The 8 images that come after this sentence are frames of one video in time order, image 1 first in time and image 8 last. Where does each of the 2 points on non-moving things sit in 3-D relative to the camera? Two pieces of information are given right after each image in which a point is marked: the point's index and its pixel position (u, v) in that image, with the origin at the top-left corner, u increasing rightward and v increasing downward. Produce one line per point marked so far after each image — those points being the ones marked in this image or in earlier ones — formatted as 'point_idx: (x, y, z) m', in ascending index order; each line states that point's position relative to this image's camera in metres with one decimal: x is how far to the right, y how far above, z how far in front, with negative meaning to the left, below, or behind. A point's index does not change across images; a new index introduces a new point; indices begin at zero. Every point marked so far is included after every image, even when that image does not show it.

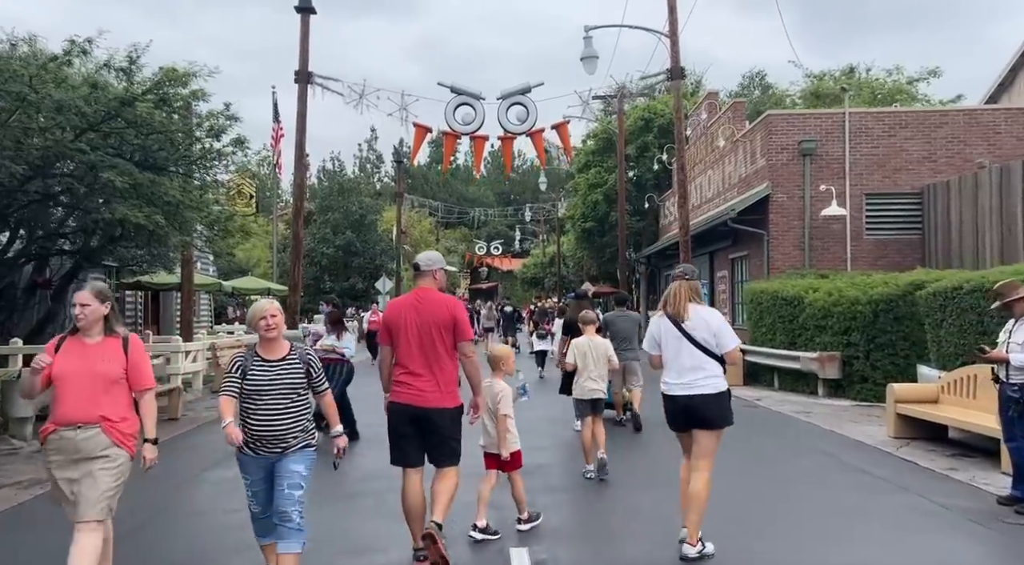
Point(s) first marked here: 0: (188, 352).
0: (-6.0, -1.3, +16.3) m
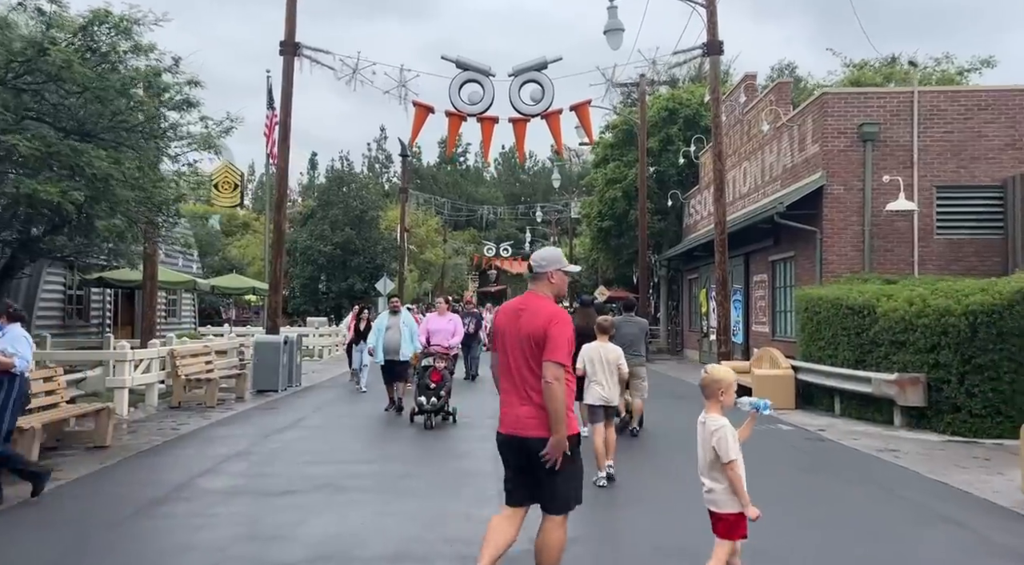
0: (-5.9, -1.2, +13.7) m
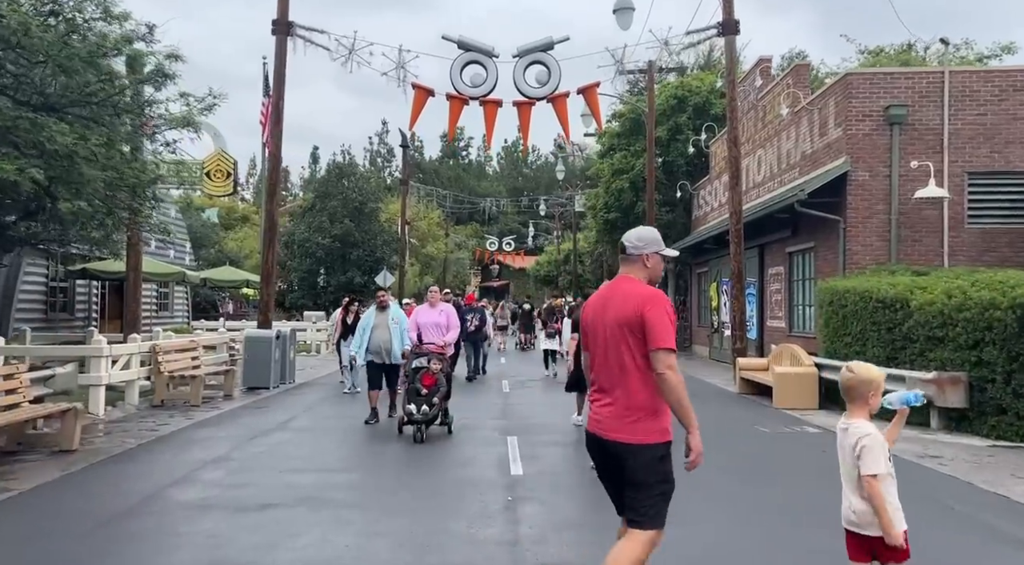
0: (-5.8, -1.1, +12.7) m
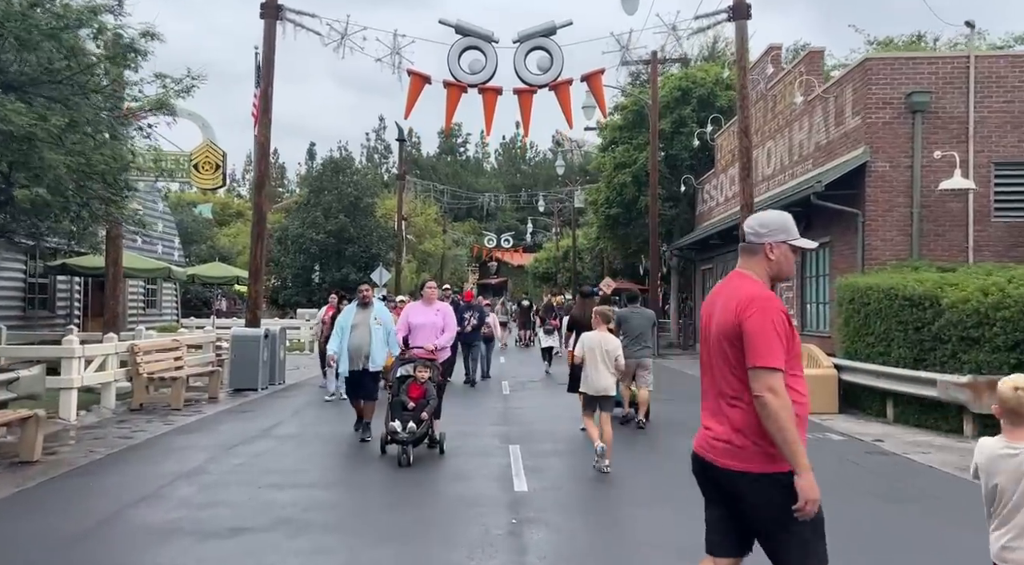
0: (-5.8, -1.0, +11.9) m
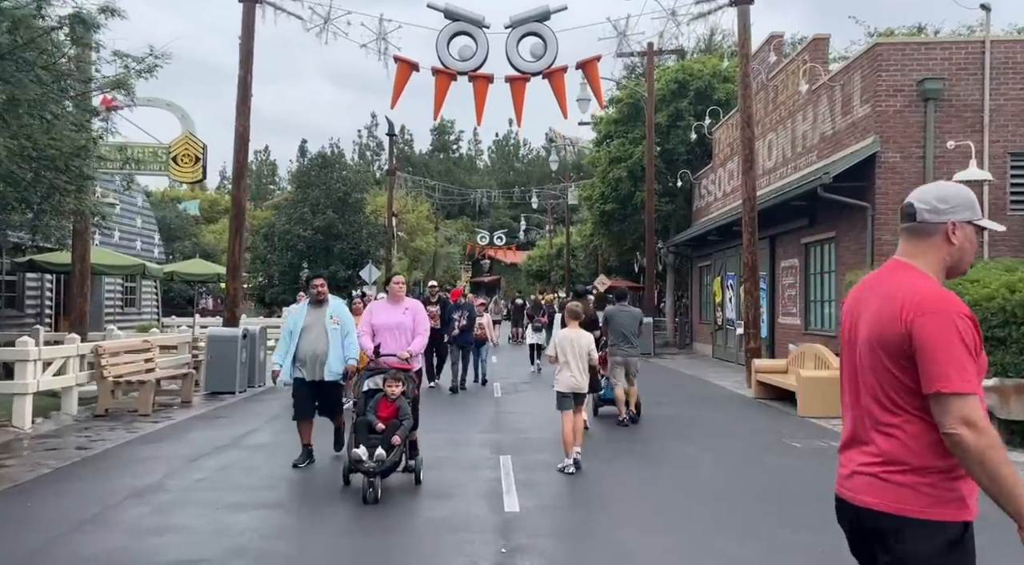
0: (-5.9, -1.0, +11.1) m
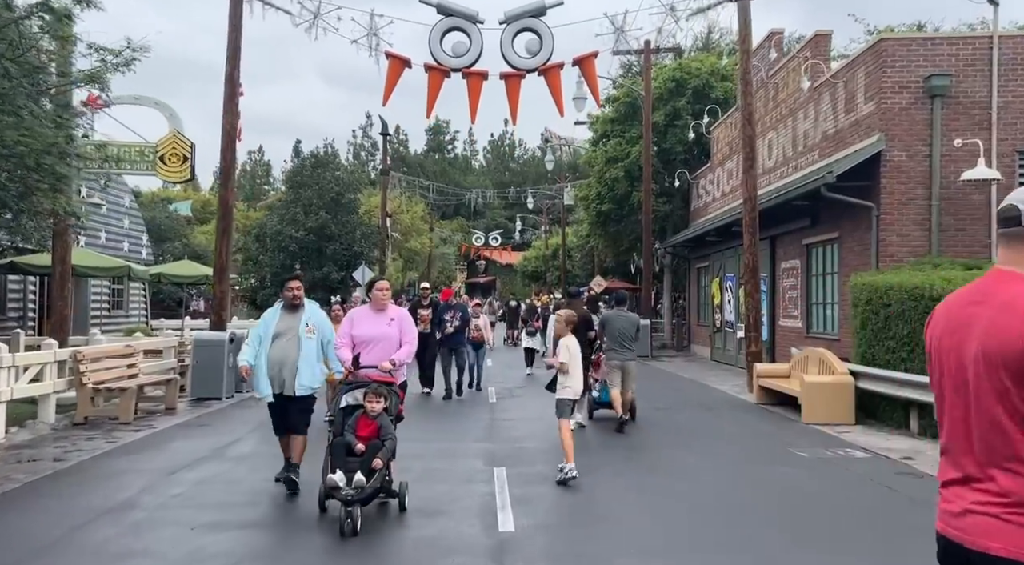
0: (-5.9, -1.0, +10.6) m
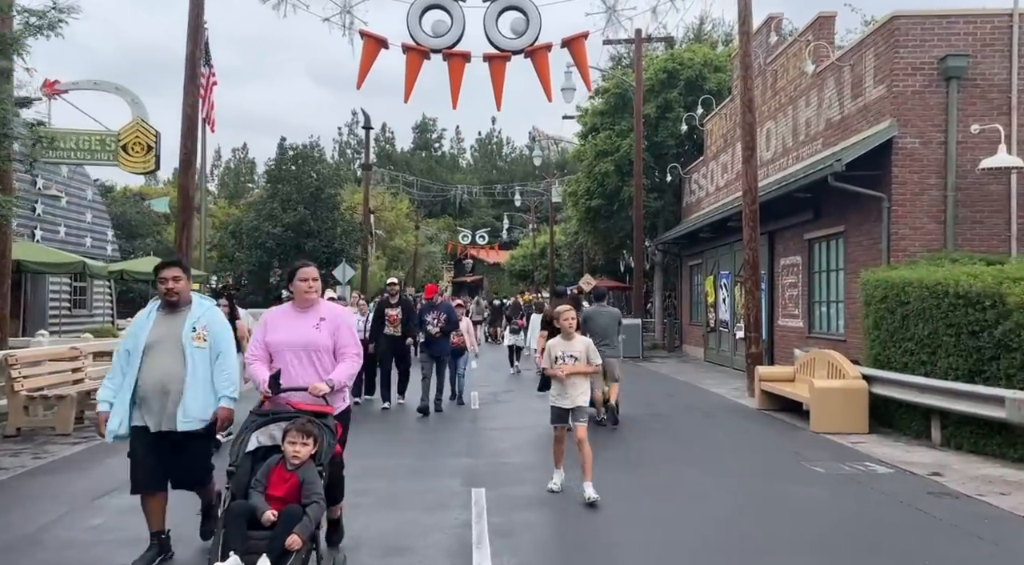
0: (-6.2, -1.0, +9.4) m
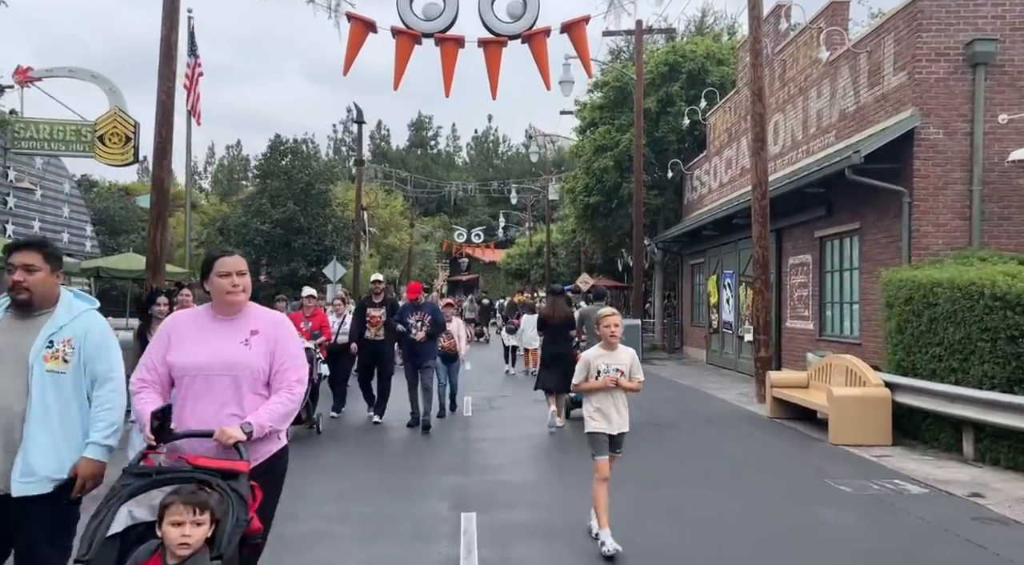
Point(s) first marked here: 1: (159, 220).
0: (-6.2, -0.9, +8.6) m
1: (-5.5, +1.0, +13.6) m
